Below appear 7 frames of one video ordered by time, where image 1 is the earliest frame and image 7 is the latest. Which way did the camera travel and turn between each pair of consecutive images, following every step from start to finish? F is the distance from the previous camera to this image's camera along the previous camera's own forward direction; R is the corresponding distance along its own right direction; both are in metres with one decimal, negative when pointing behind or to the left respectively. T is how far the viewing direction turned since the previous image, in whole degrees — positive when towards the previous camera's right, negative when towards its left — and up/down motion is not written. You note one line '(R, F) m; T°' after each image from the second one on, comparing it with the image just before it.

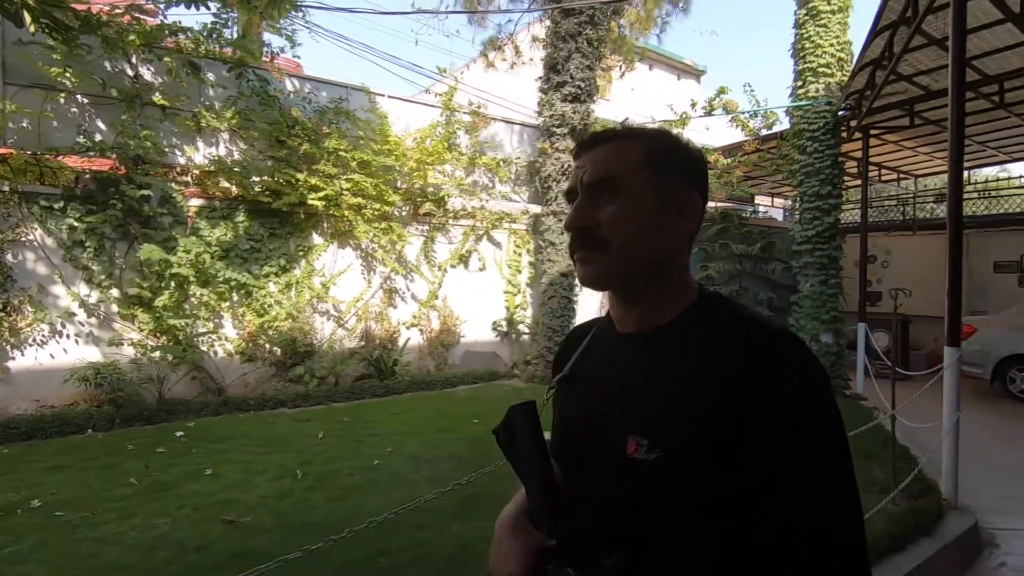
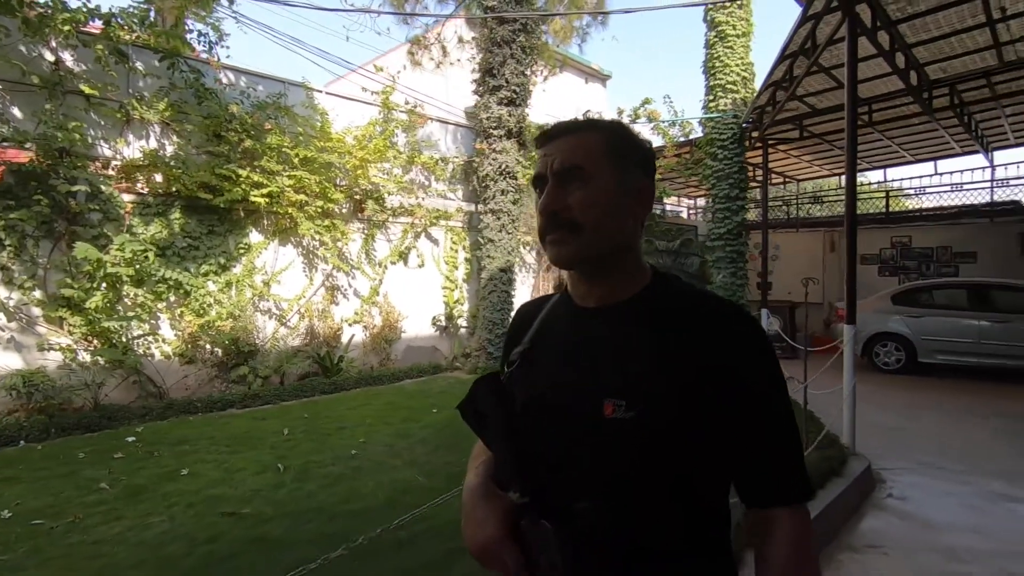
(-0.5, -0.3) m; +10°
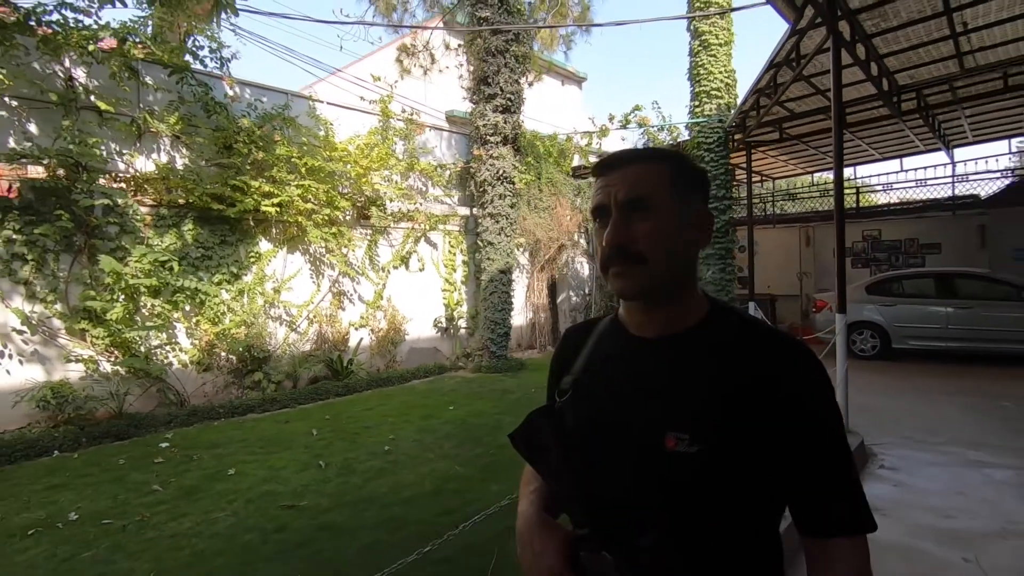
(-0.4, -0.3) m; +3°
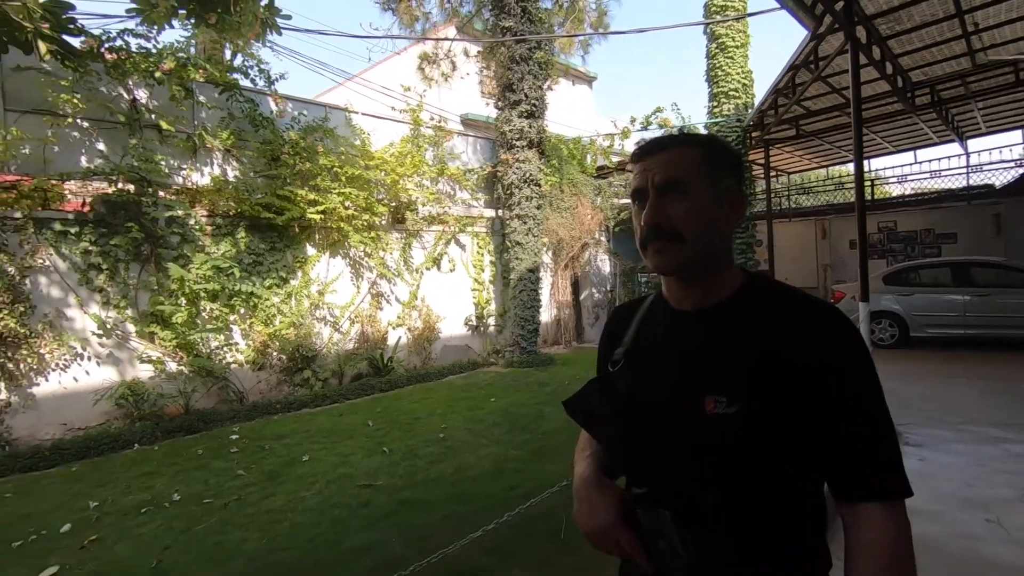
(-0.3, -0.3) m; -1°
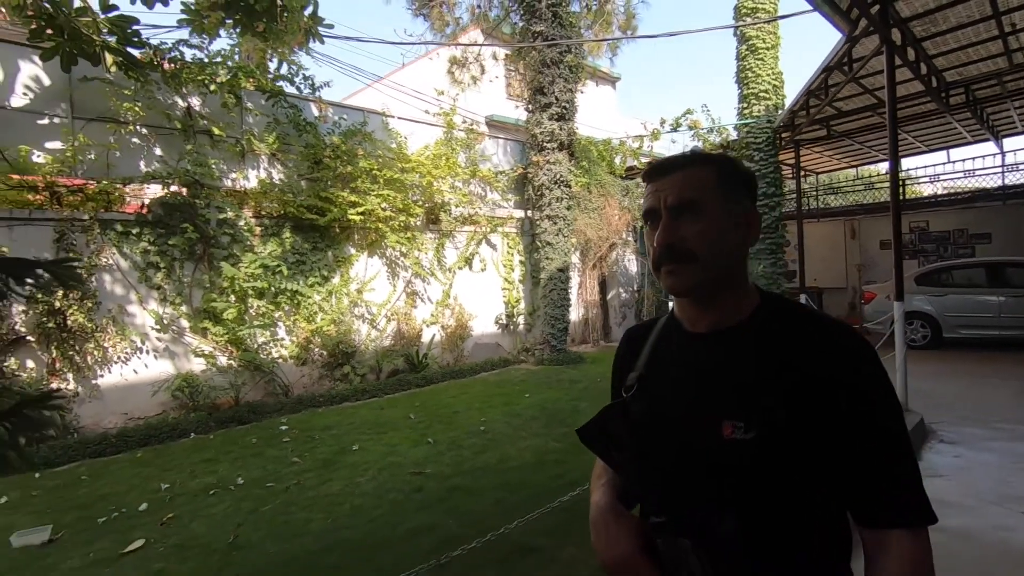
(-0.2, -0.2) m; -2°
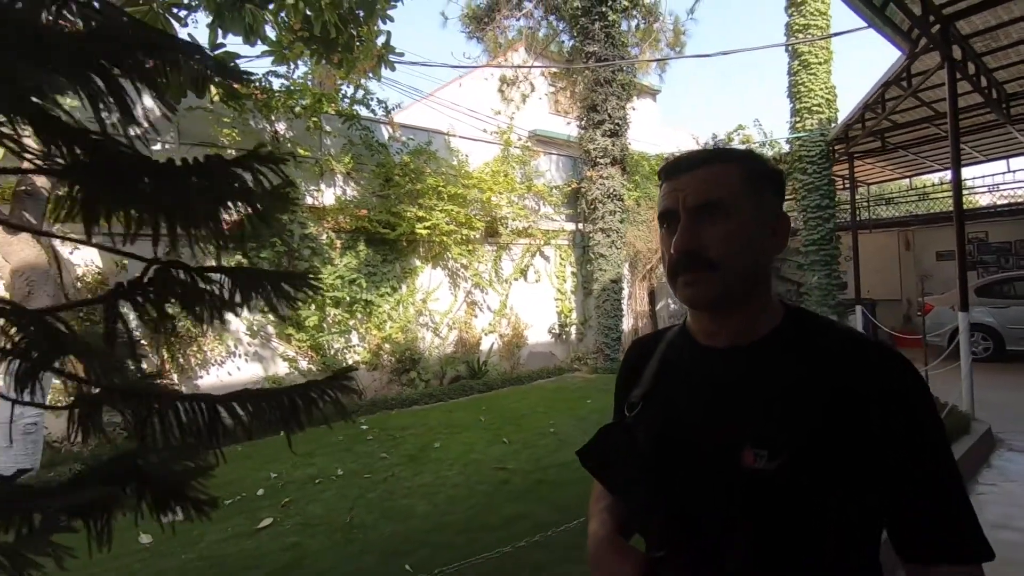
(-0.3, -0.3) m; -4°
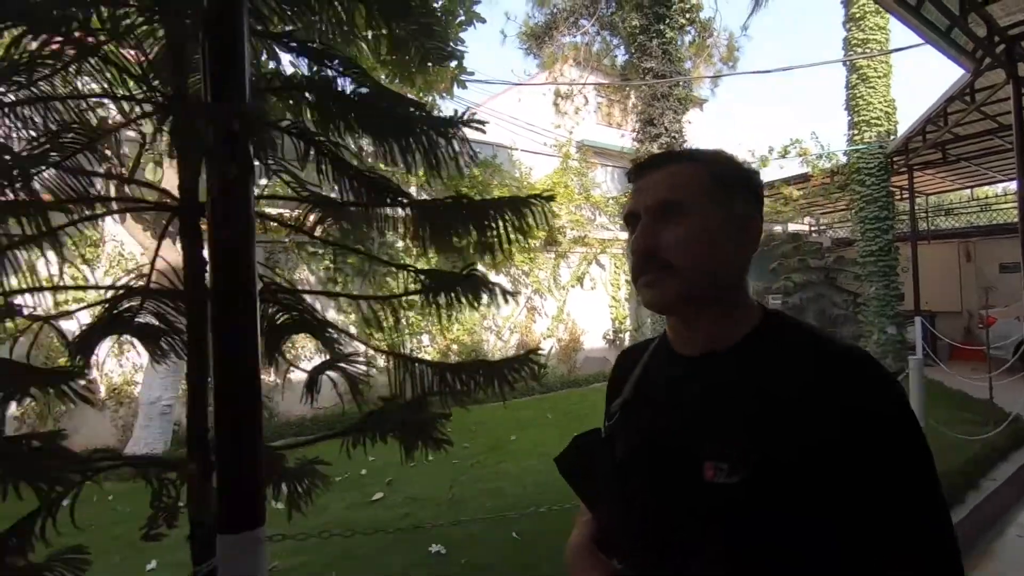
(-0.3, -0.4) m; -4°
